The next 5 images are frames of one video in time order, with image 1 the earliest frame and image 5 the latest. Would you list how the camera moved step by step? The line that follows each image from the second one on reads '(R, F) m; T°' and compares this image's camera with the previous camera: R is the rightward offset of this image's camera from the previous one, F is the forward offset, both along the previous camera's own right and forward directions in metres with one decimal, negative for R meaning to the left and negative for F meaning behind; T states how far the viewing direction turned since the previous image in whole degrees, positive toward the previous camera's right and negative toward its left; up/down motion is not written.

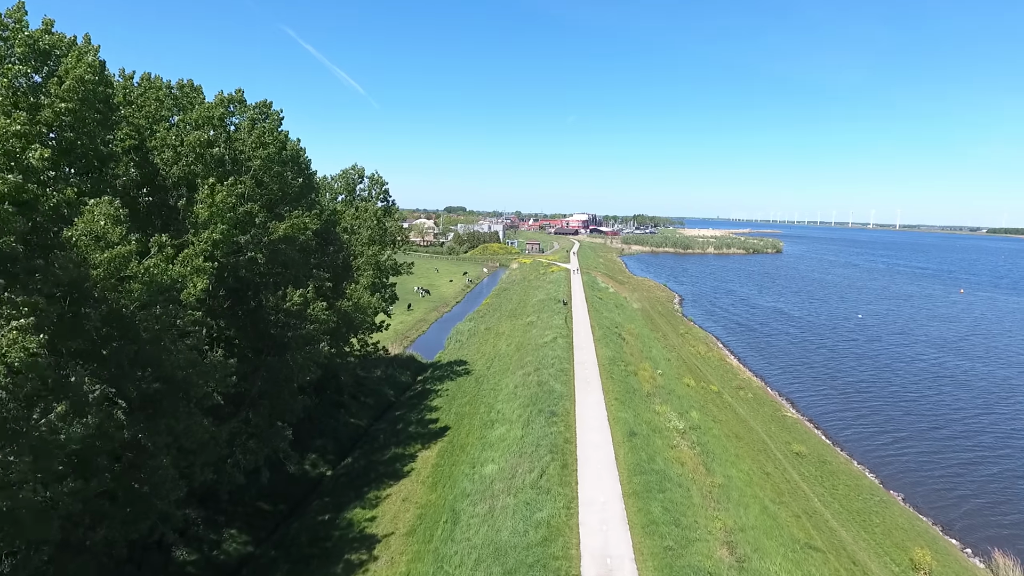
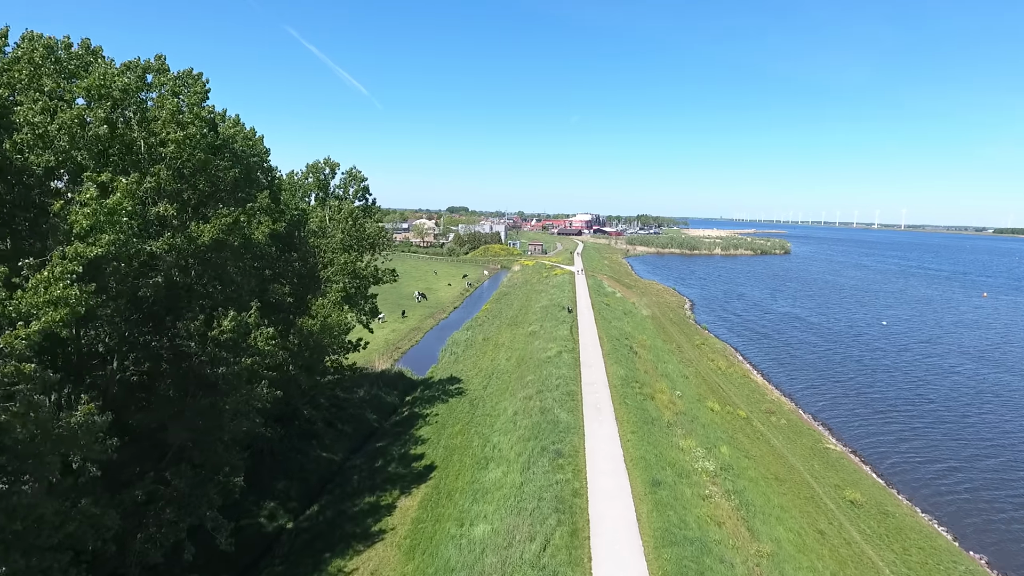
(+0.2, +3.8) m; 0°
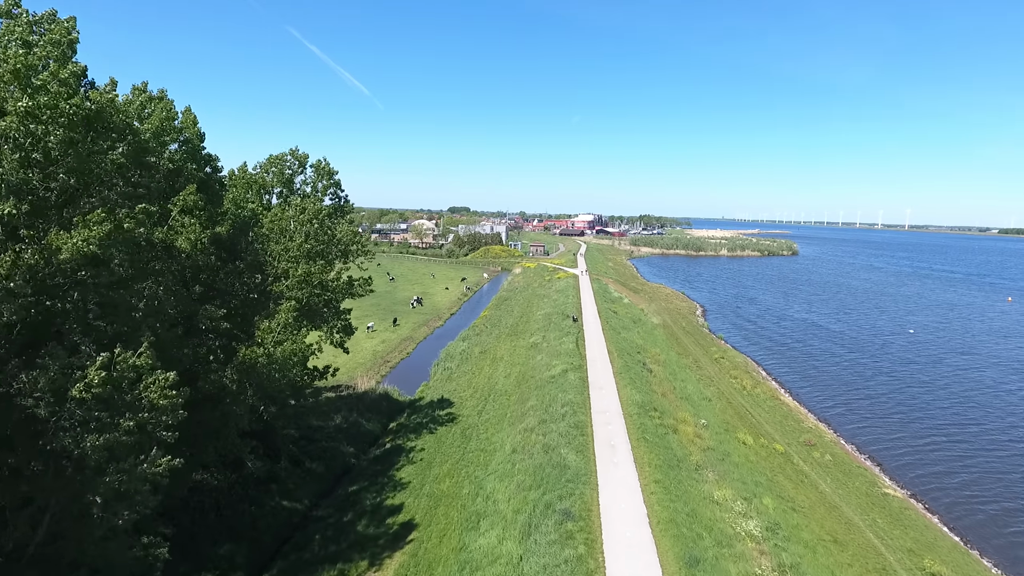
(+0.1, +3.9) m; 0°
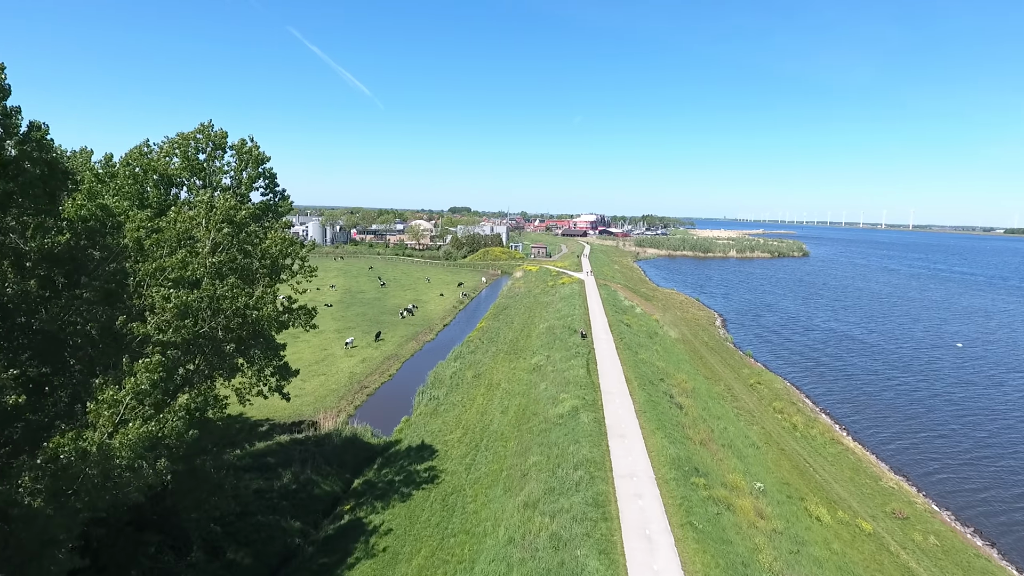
(+0.1, +5.9) m; 0°
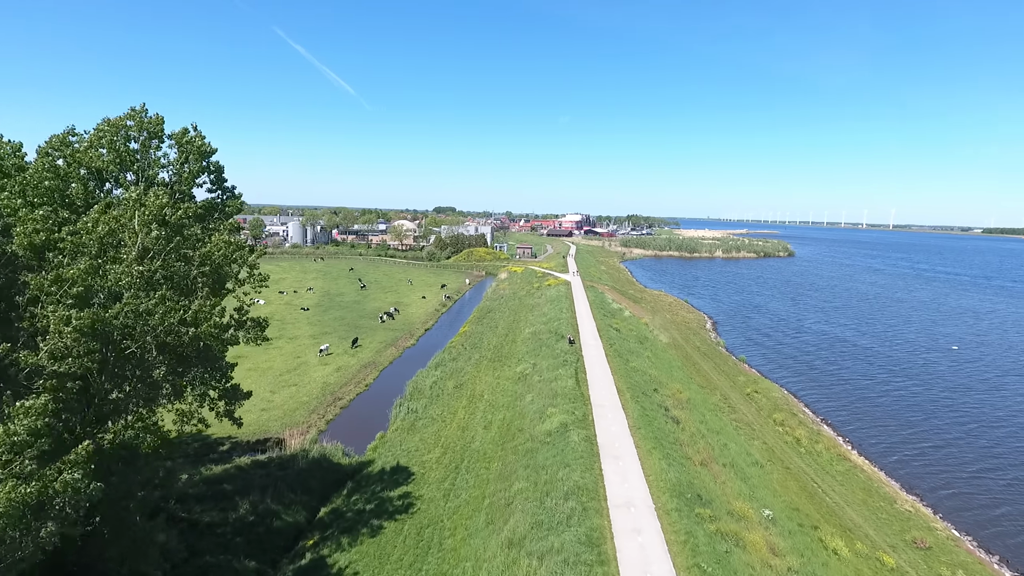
(+0.1, +2.0) m; +1°
